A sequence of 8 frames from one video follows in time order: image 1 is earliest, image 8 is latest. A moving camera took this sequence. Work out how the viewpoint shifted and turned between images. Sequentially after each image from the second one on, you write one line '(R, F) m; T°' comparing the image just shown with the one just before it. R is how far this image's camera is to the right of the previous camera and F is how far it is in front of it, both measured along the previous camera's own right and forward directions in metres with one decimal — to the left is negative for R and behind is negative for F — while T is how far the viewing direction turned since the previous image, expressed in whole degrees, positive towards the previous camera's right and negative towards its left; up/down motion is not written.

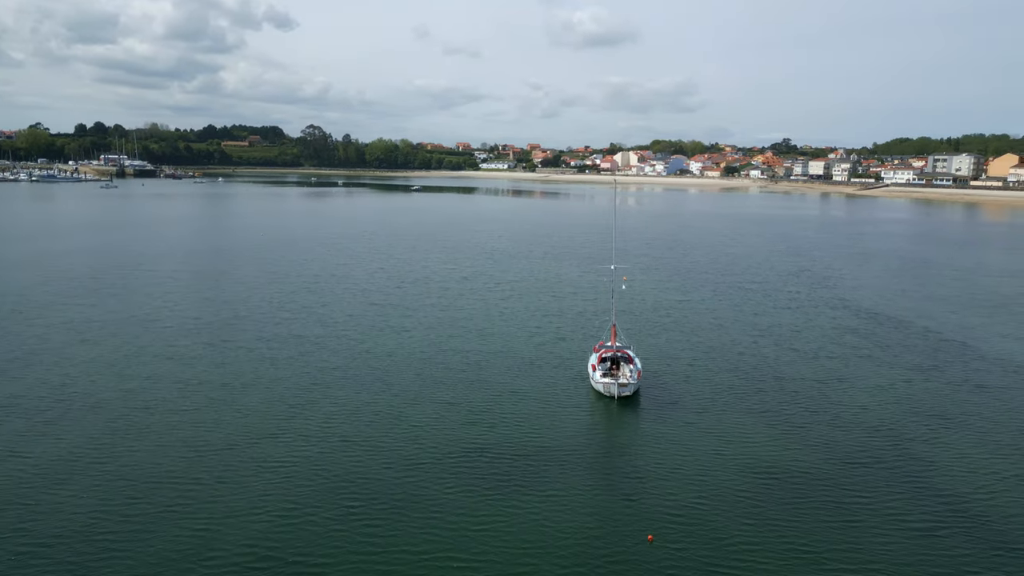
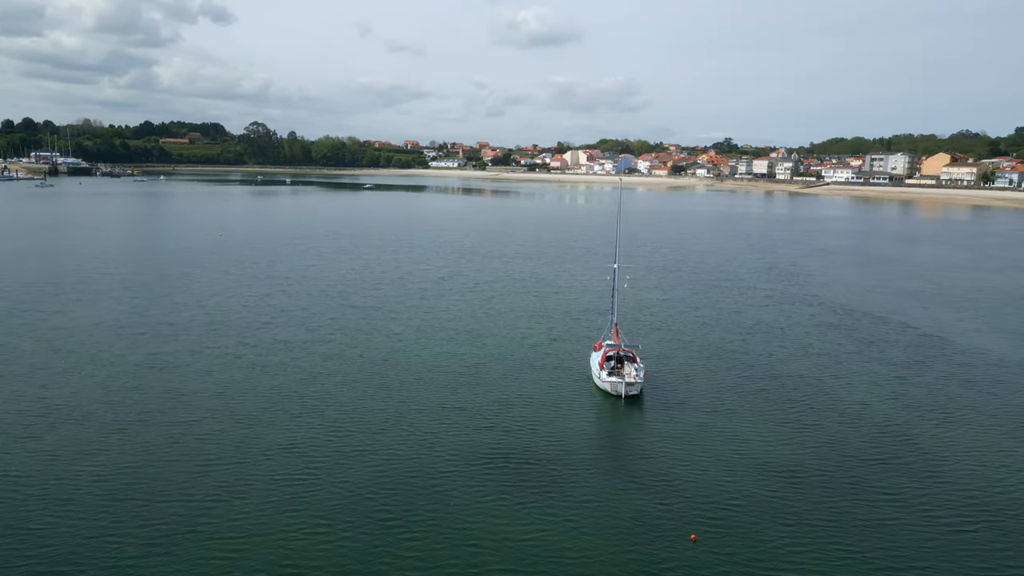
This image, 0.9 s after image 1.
(-1.8, +0.5) m; +4°
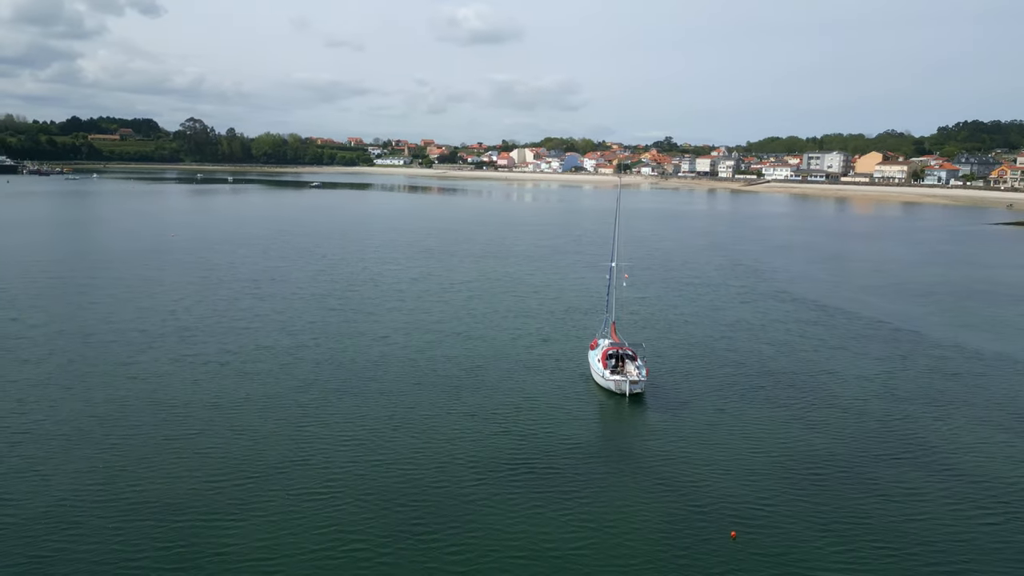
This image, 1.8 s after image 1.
(-1.8, +0.5) m; +4°
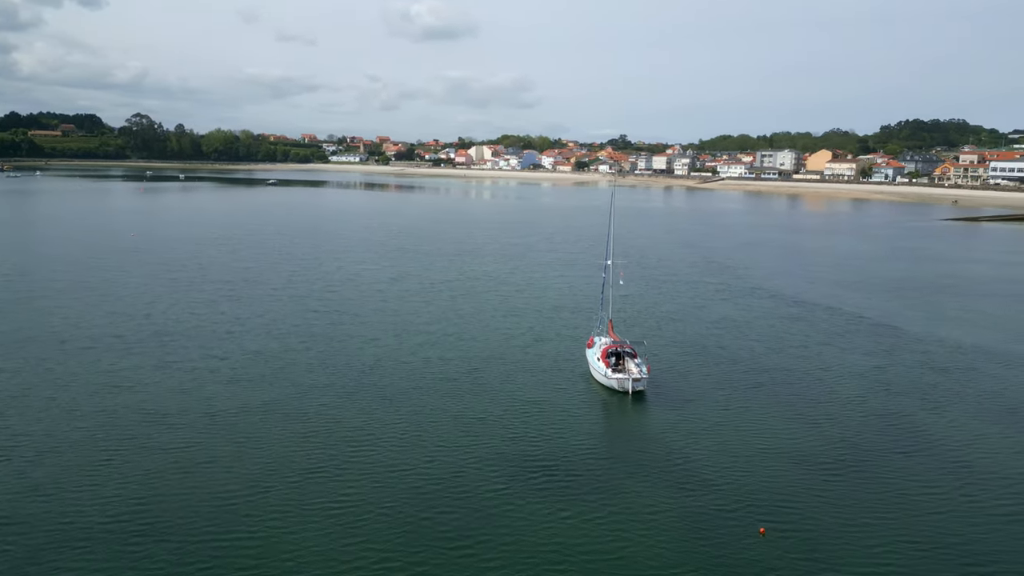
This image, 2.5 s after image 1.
(-1.4, +0.4) m; +3°
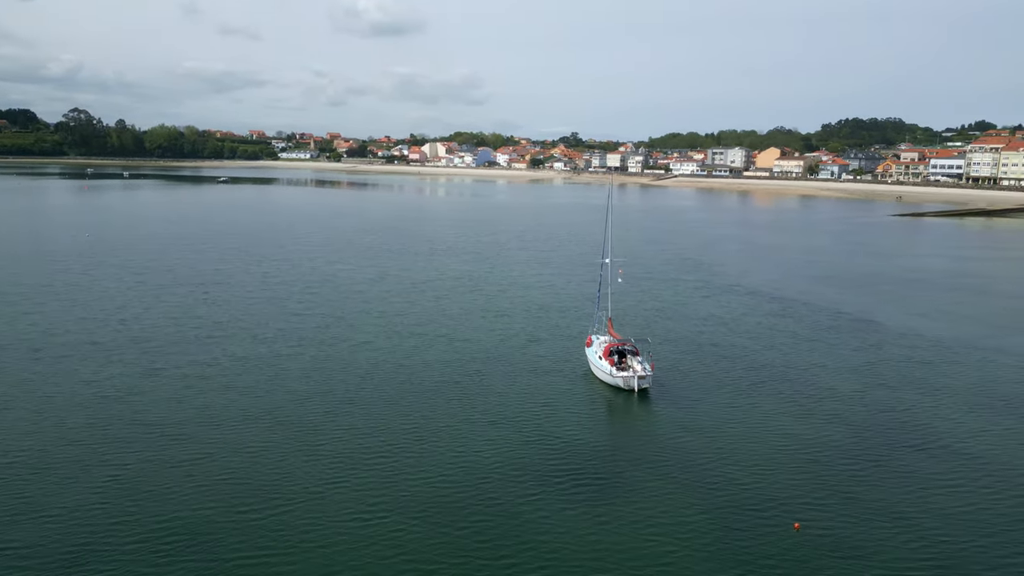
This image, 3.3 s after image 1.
(-1.6, +0.4) m; +4°
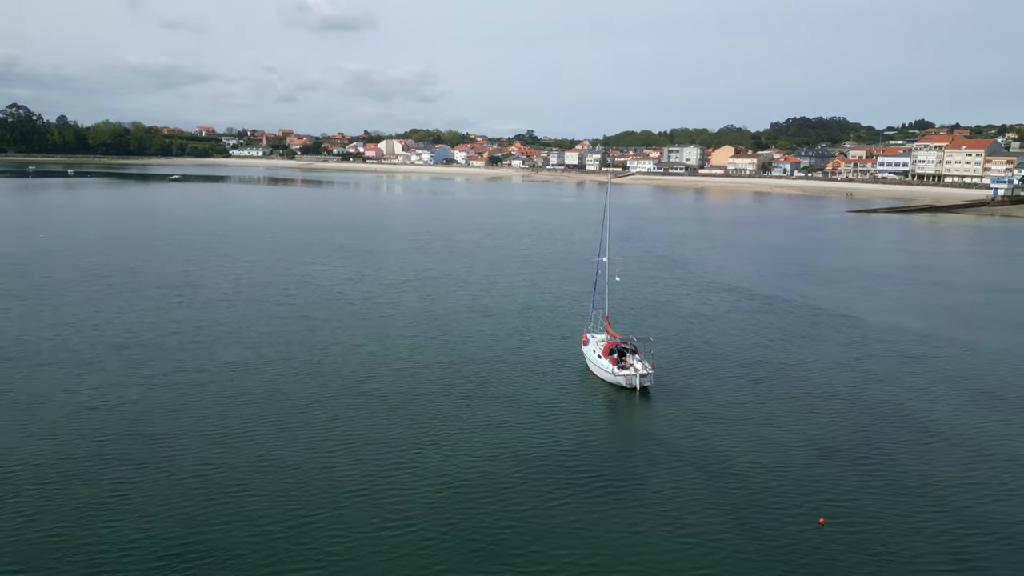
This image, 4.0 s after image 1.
(-1.4, +0.4) m; +3°
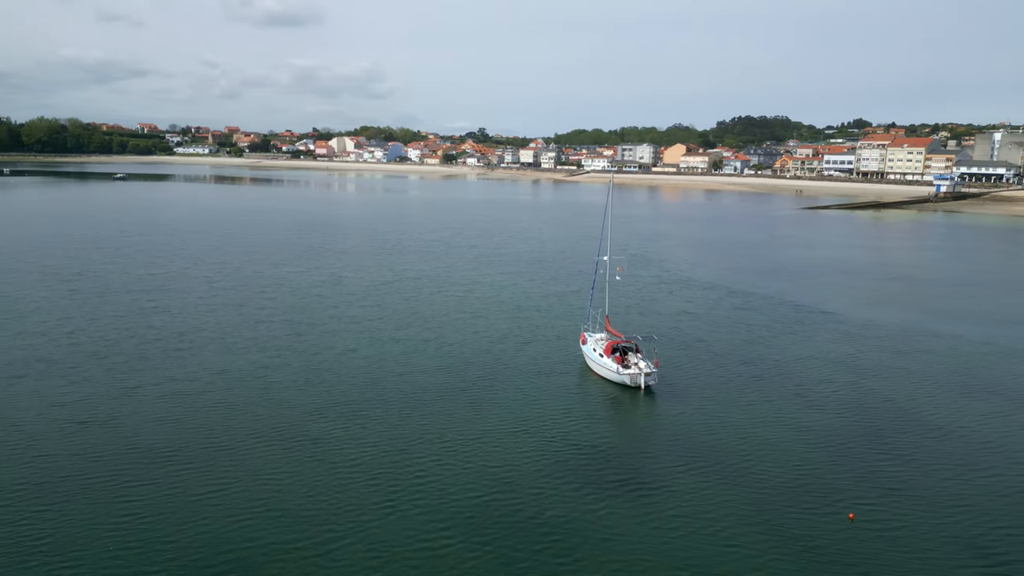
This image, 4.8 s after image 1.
(-1.6, +0.5) m; +4°
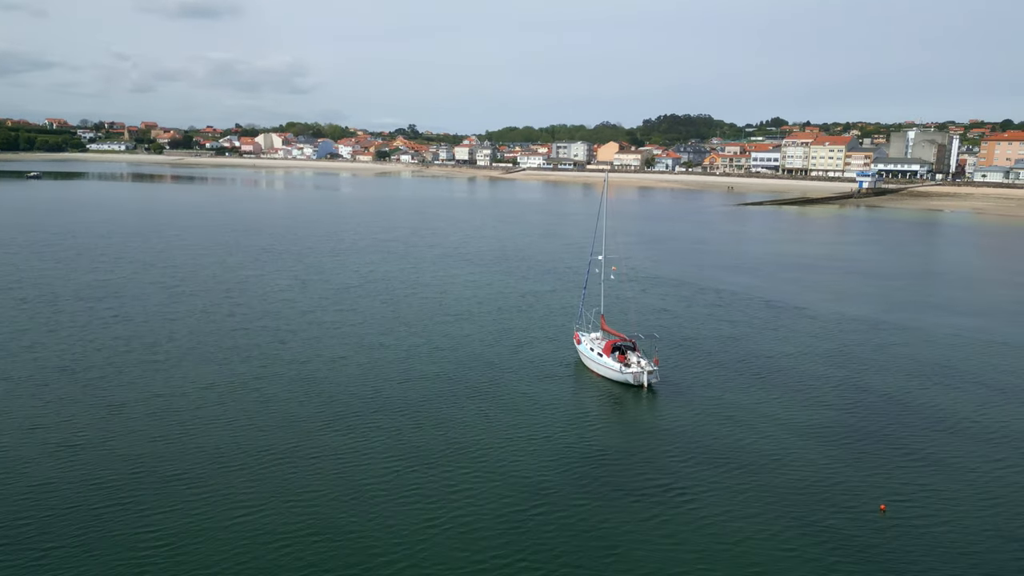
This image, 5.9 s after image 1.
(-2.3, +0.6) m; +5°
